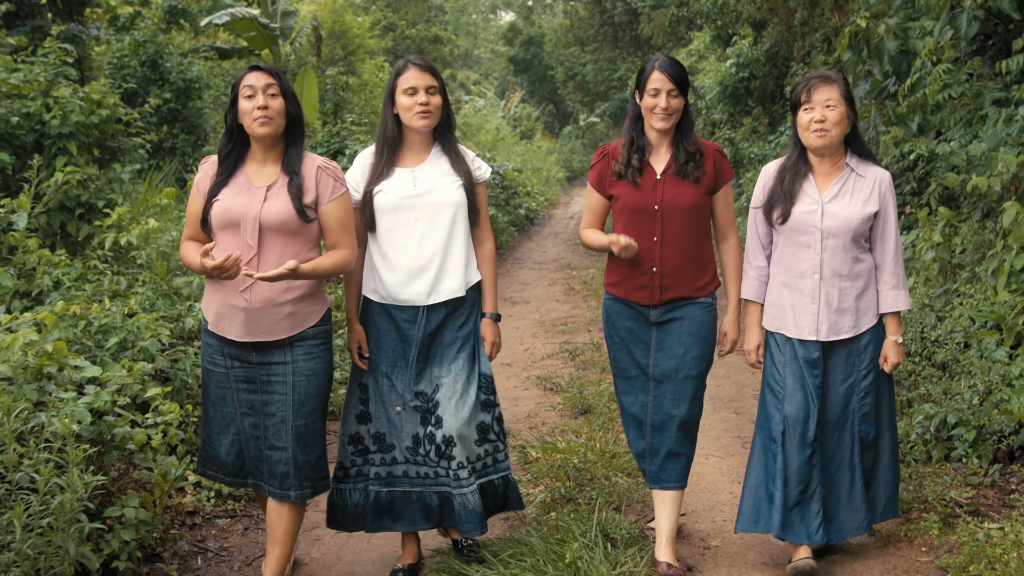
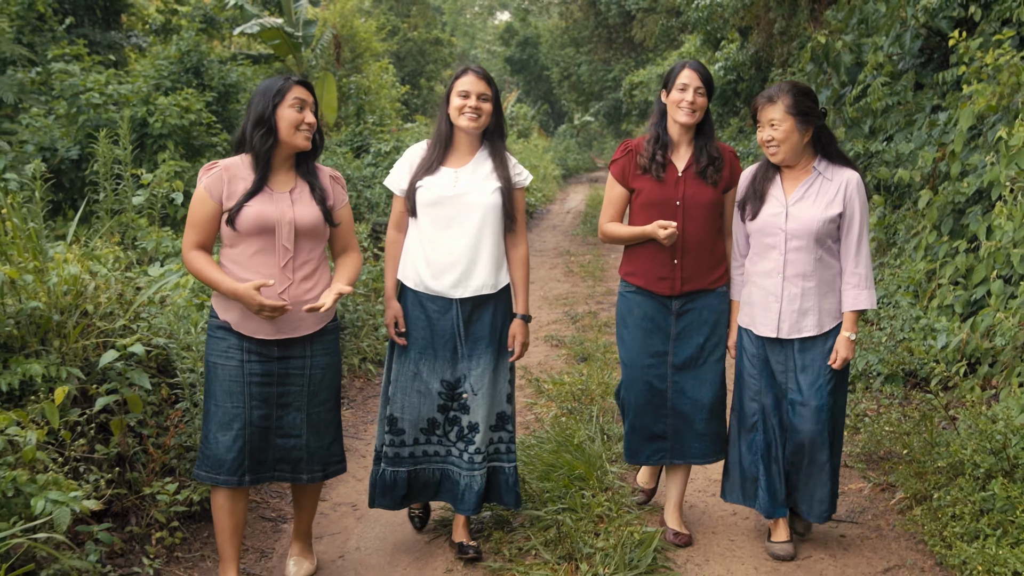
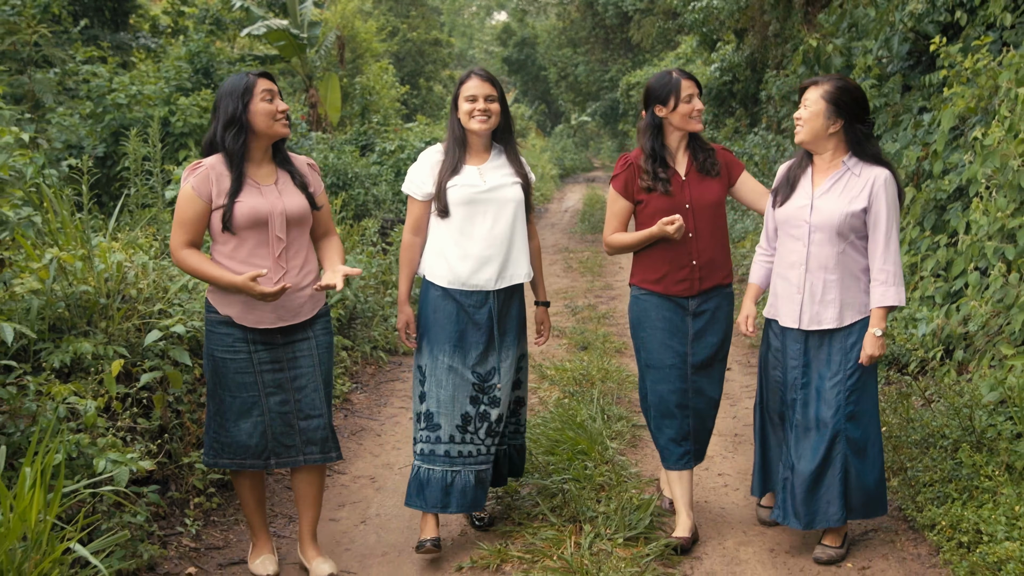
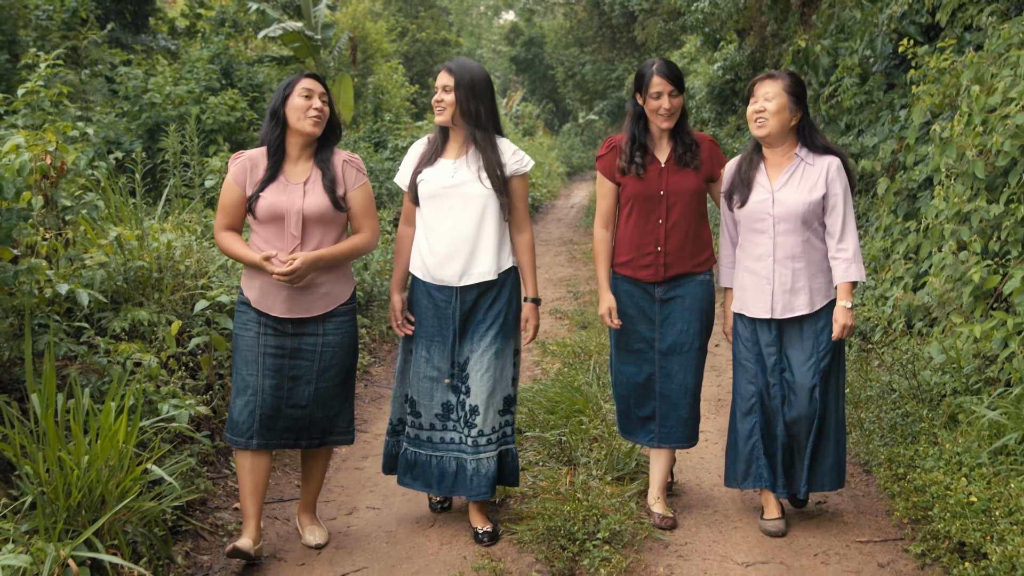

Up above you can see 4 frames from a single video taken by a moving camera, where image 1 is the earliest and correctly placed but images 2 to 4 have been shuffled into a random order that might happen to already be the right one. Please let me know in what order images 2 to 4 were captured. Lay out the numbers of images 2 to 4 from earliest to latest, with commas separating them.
2, 3, 4
